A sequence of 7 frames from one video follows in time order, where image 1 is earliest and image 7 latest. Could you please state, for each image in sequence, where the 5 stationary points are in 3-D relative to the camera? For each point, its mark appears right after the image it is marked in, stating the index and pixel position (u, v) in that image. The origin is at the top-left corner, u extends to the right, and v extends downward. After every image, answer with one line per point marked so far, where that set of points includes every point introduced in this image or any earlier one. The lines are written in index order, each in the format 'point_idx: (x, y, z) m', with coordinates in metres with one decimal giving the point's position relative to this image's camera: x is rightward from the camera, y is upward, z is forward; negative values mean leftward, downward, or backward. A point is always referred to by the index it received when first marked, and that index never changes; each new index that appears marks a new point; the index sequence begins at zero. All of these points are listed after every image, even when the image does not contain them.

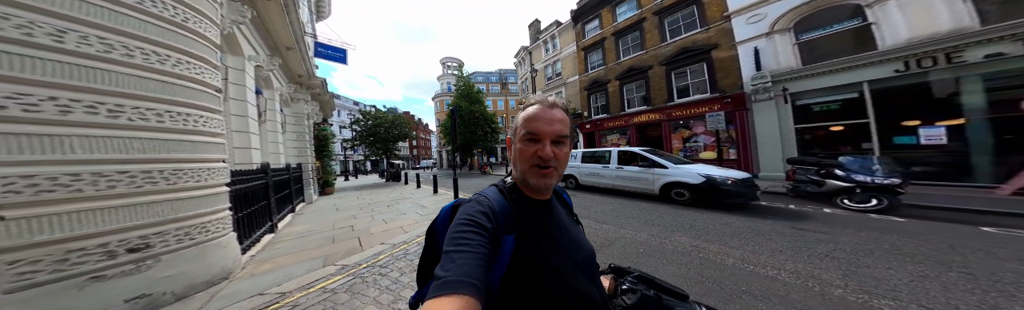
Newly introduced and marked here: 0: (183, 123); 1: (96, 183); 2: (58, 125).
0: (-4.4, +0.4, +2.3) m
1: (-4.4, -0.3, +1.9) m
2: (-4.5, +0.3, +1.7) m
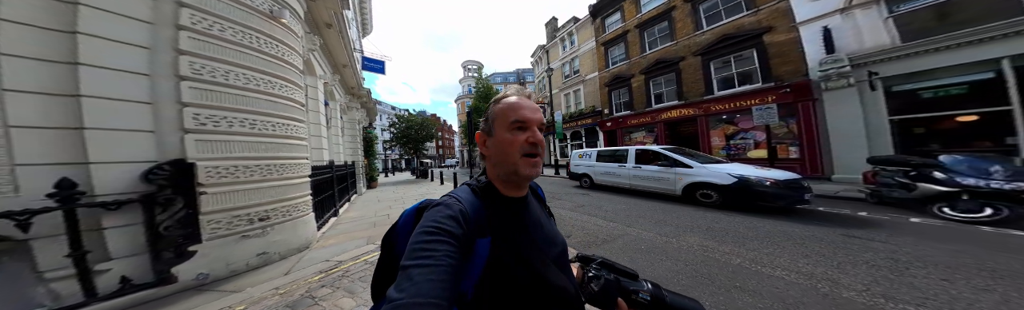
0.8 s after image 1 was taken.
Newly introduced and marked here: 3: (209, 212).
0: (-4.3, +0.5, +3.3) m
1: (-4.3, -0.3, +2.9) m
2: (-4.5, +0.3, +2.8) m
3: (-4.4, -0.9, +2.7) m
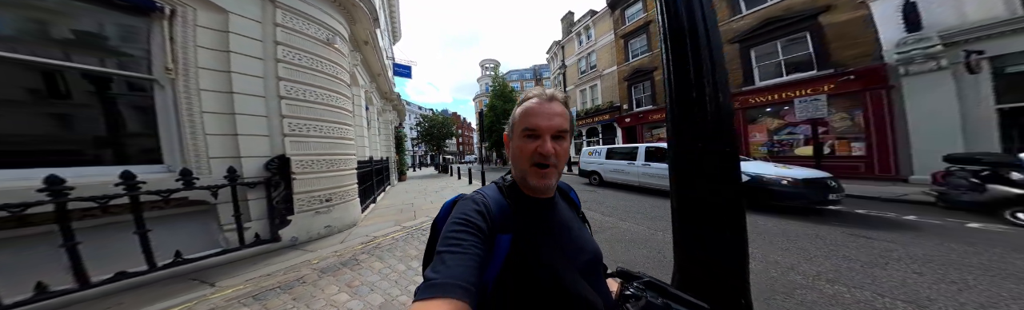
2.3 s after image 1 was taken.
0: (-4.3, +0.5, +4.4) m
1: (-4.4, -0.2, +4.1) m
2: (-4.6, +0.4, +3.9) m
3: (-4.5, -0.8, +3.9) m
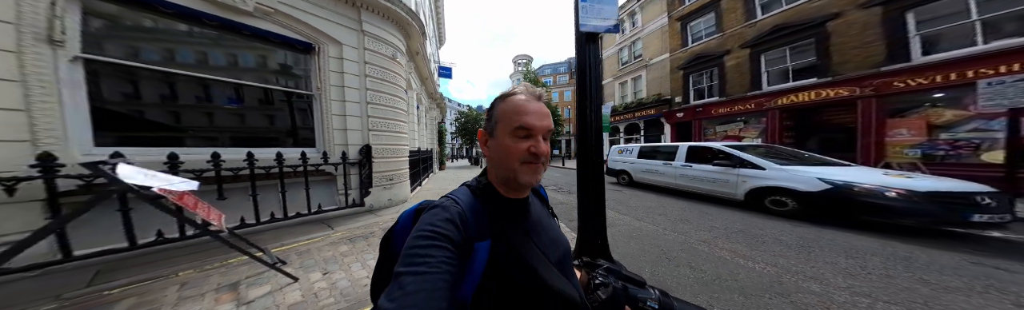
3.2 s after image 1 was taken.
0: (-3.8, +0.9, +6.0) m
1: (-3.9, +0.1, +5.7) m
2: (-4.1, +0.7, +5.6) m
3: (-4.1, -0.5, +5.5) m
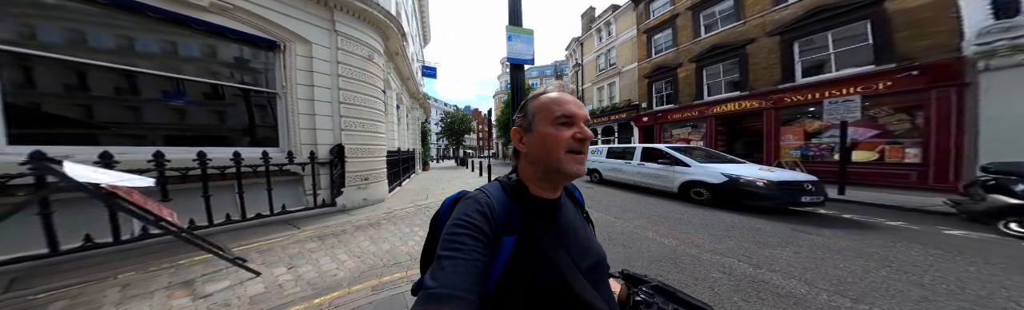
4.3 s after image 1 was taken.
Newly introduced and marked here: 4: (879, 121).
0: (-4.8, +0.9, +6.0) m
1: (-4.9, +0.1, +5.7) m
2: (-5.1, +0.7, +5.5) m
3: (-5.0, -0.4, +5.5) m
4: (+13.1, +1.2, +6.8) m
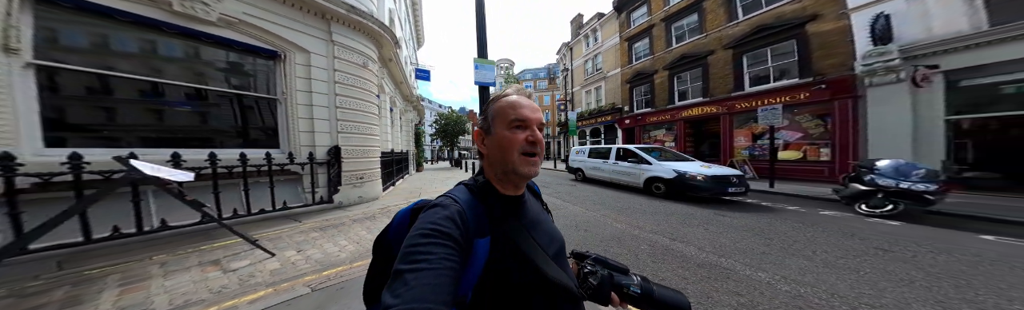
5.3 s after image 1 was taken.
0: (-5.4, +0.8, +6.5) m
1: (-5.5, +0.1, +6.2) m
2: (-5.7, +0.7, +6.0) m
3: (-5.6, -0.5, +6.0) m
4: (+12.4, +1.2, +7.9) m
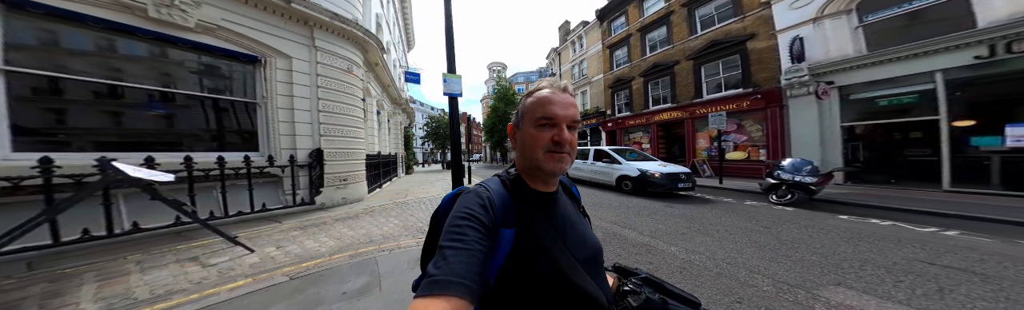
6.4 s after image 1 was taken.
0: (-6.2, +0.7, +6.7) m
1: (-6.2, 0.0, +6.3) m
2: (-6.4, +0.6, +6.2) m
3: (-6.4, -0.6, +6.1) m
4: (+11.6, +1.2, +8.9) m
